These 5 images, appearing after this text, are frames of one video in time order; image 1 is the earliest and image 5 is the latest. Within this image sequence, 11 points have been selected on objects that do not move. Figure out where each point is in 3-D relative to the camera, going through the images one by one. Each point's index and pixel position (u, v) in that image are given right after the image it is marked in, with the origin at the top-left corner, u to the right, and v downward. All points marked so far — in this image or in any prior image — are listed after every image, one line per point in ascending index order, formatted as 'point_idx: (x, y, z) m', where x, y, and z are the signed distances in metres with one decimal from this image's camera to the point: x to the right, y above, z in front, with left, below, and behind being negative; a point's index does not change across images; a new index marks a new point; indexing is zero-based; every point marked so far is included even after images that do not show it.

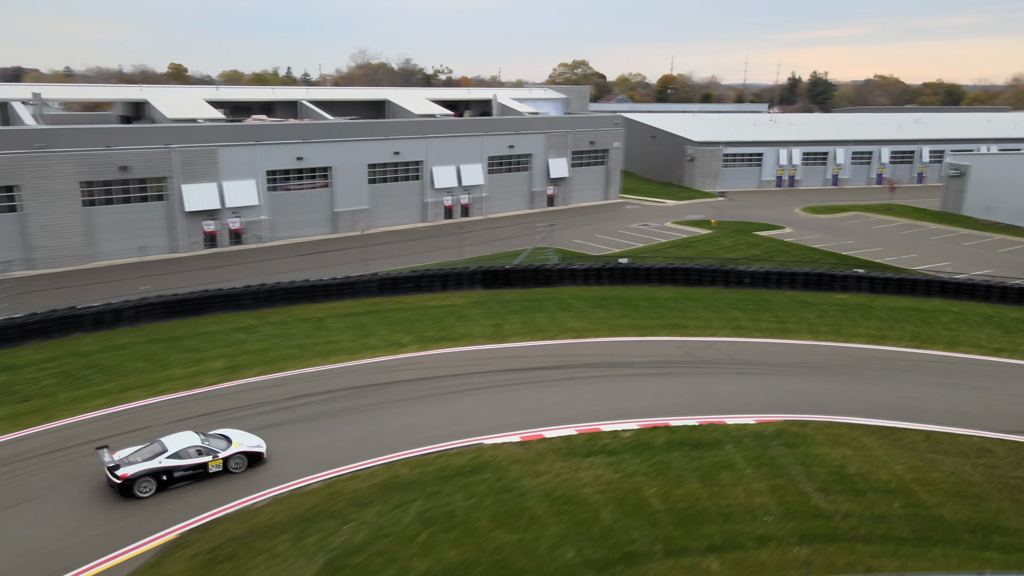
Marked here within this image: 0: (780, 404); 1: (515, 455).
0: (+6.0, -2.6, +17.2) m
1: (+0.1, -3.1, +14.3) m
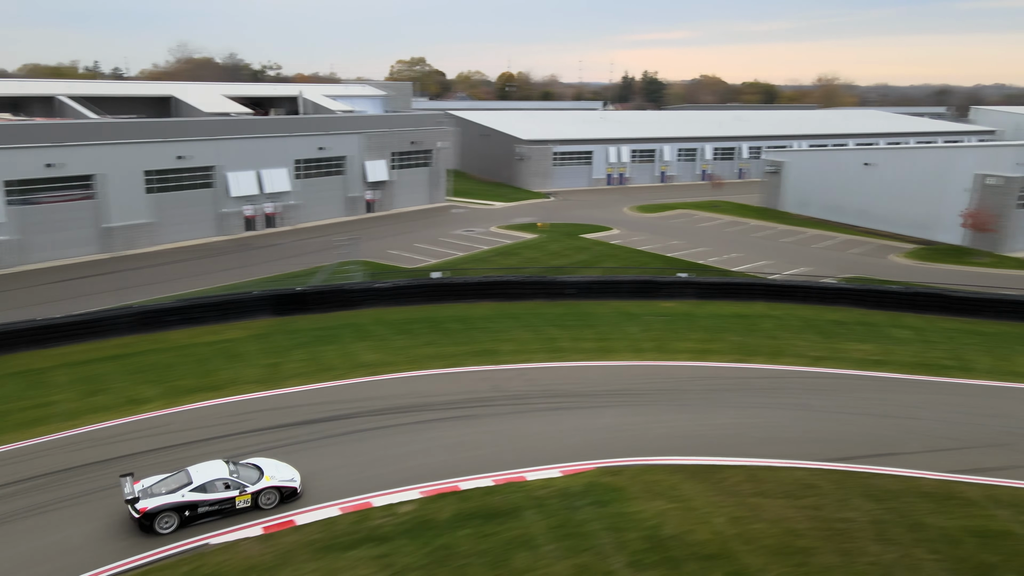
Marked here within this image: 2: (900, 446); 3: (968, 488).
0: (+1.6, -3.1, +14.9) m
1: (-3.7, -3.9, +10.9) m
2: (+7.8, -3.2, +15.4) m
3: (+8.3, -3.6, +13.9) m
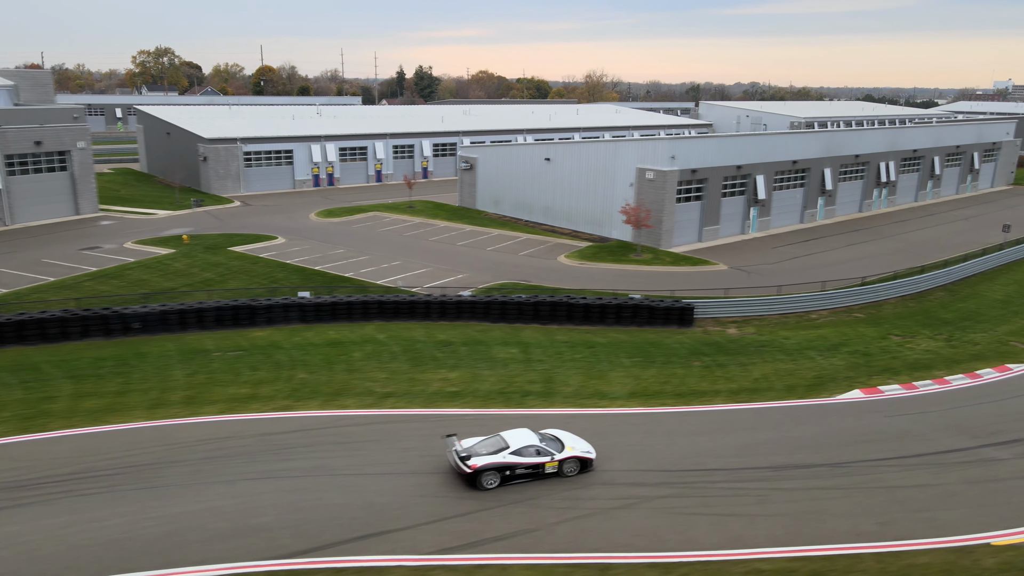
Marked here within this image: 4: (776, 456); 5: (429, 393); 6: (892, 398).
0: (-7.7, -4.0, +10.4) m
1: (-11.8, -5.0, +5.2) m
2: (-1.9, -3.7, +12.3) m
3: (-1.0, -4.1, +11.0) m
4: (+5.2, -3.3, +15.0) m
5: (-1.9, -2.4, +17.4) m
6: (+9.0, -2.6, +18.1) m
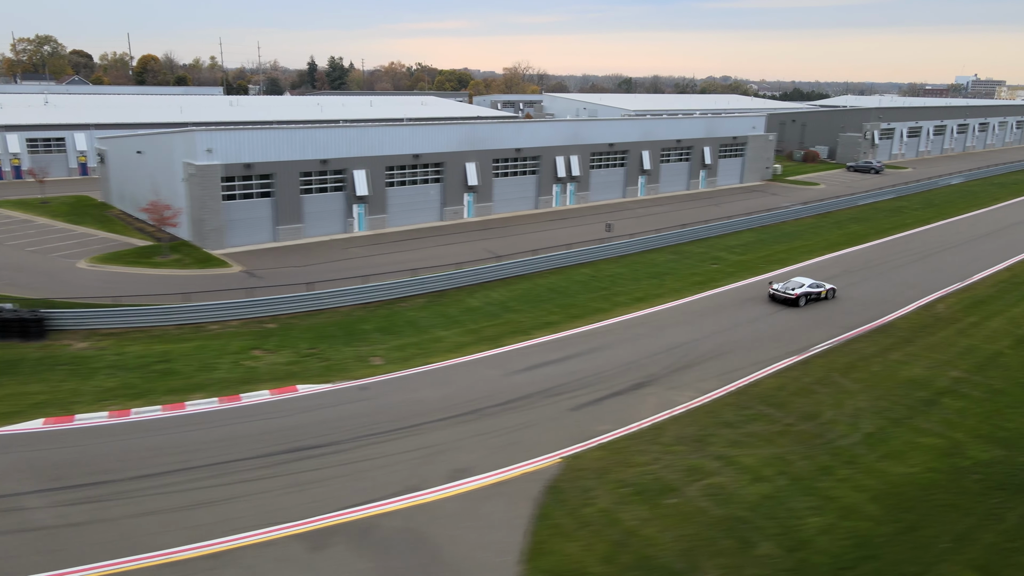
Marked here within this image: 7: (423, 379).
0: (-25.5, -4.4, +7.4) m
1: (-29.4, -5.5, +2.1) m
2: (-19.7, -4.1, +9.7) m
3: (-18.8, -4.5, +8.4) m
4: (-12.8, -3.6, +12.6) m
5: (-19.9, -2.7, +14.7) m
6: (-9.1, -2.9, +15.8) m
7: (-2.2, -2.3, +18.9) m
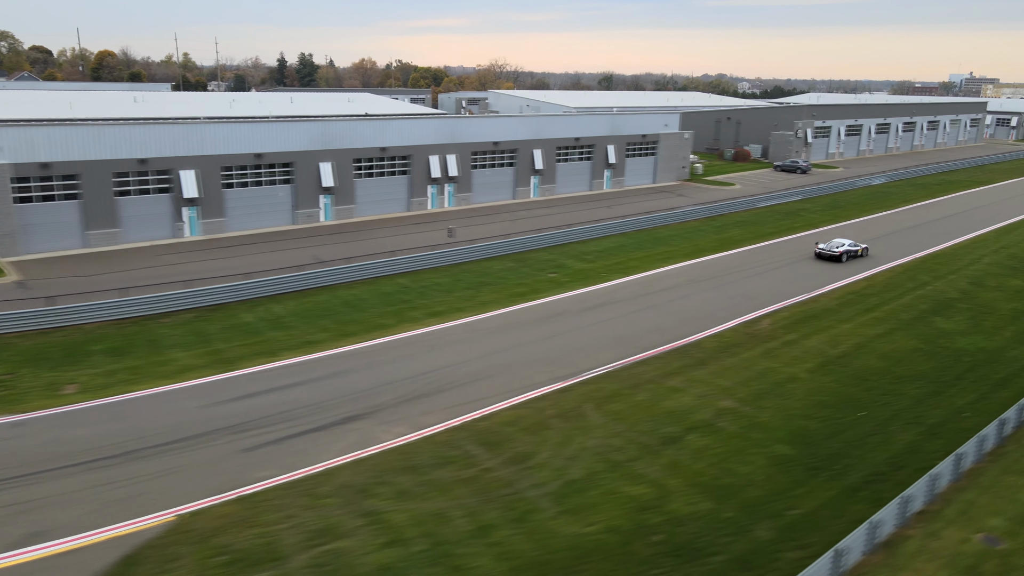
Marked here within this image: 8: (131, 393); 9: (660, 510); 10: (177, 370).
0: (-32.1, -4.8, +4.9) m
1: (-36.0, -6.0, -0.5) m
2: (-26.4, -4.6, +7.1) m
3: (-25.4, -5.0, +5.8) m
4: (-19.4, -4.1, +10.1) m
5: (-26.6, -3.2, +12.2) m
6: (-15.7, -3.3, +13.4) m
7: (-8.9, -2.7, +16.5) m
8: (-8.8, -2.4, +17.7) m
9: (+2.6, -3.9, +13.5) m
10: (-8.4, -2.1, +19.3) m
